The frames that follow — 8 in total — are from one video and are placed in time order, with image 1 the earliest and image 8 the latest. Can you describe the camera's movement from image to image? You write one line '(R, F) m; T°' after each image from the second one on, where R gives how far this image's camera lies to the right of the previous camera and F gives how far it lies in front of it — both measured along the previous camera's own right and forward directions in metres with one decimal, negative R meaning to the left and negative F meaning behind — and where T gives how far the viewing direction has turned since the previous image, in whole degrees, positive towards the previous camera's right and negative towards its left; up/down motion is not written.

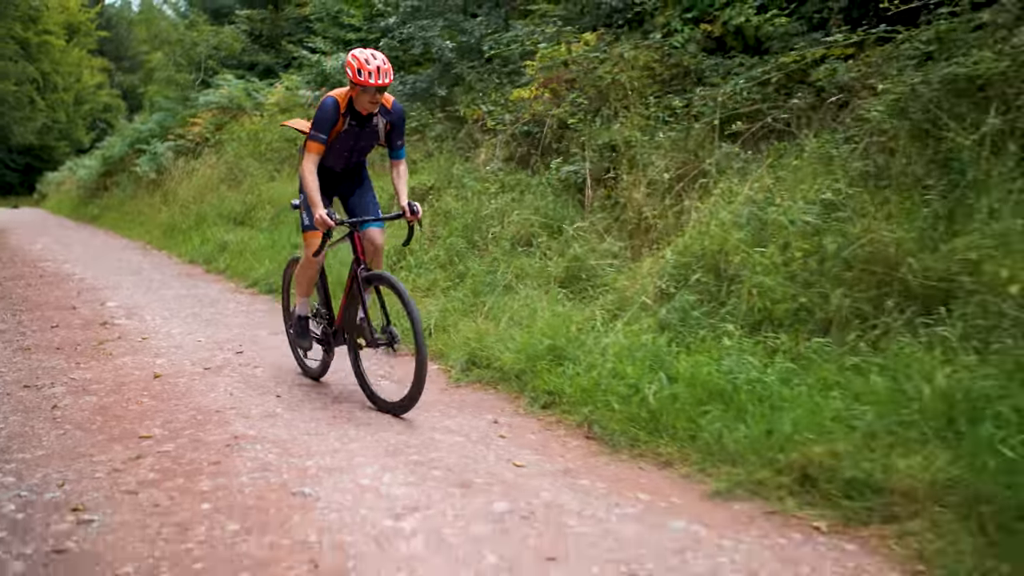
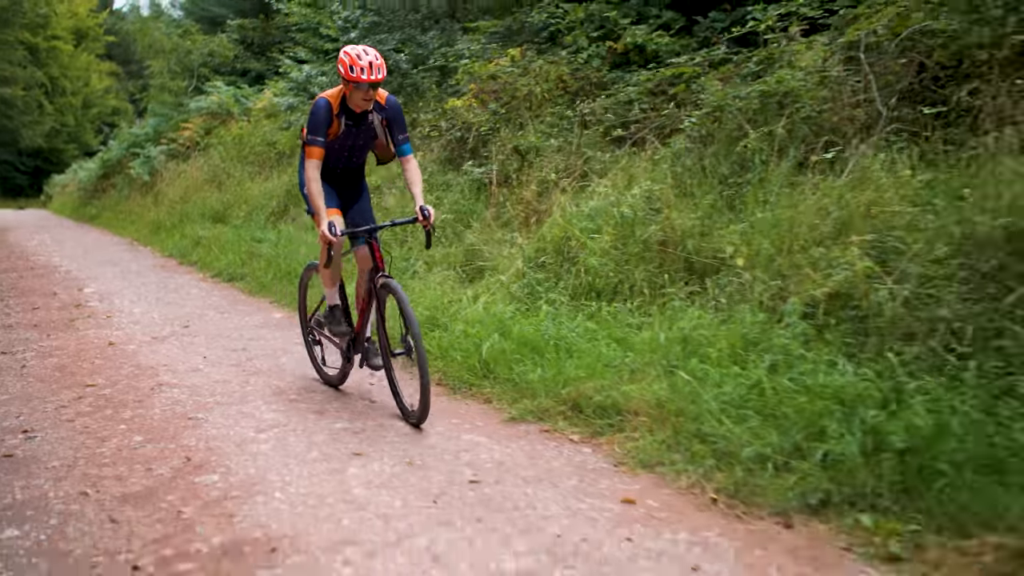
(+0.8, -1.1) m; -1°
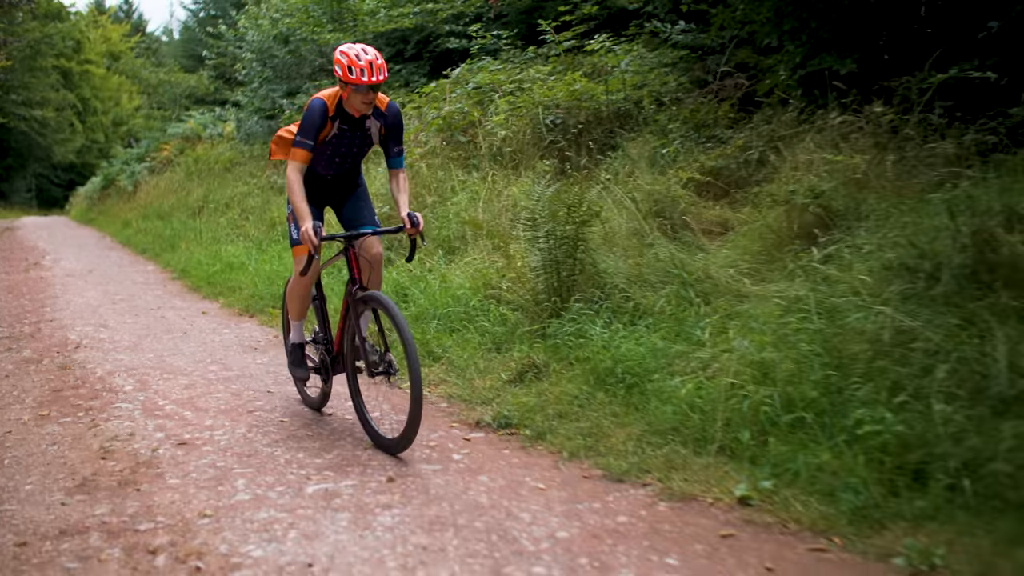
(+3.5, -5.0) m; -2°
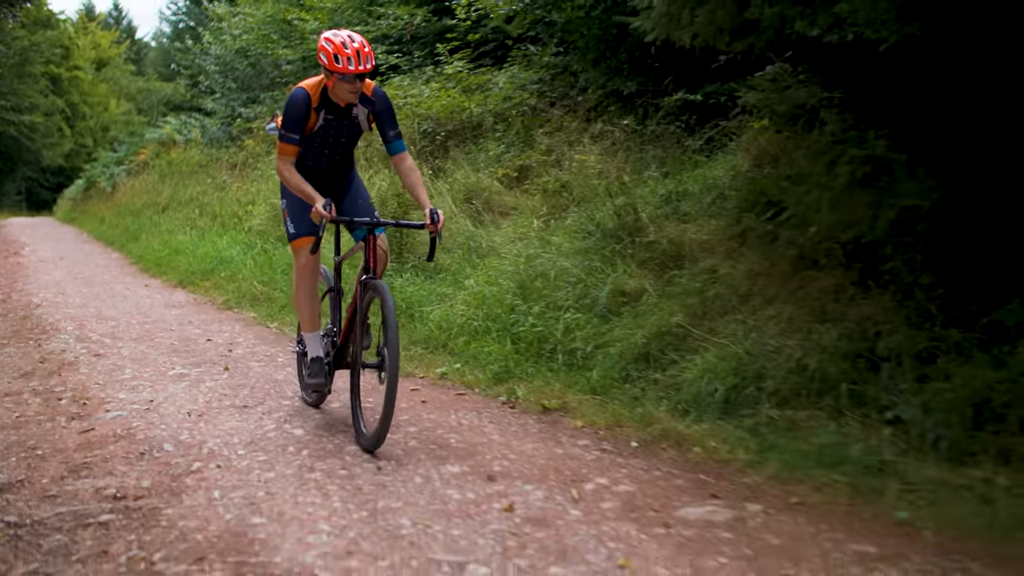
(+1.3, -2.0) m; 0°
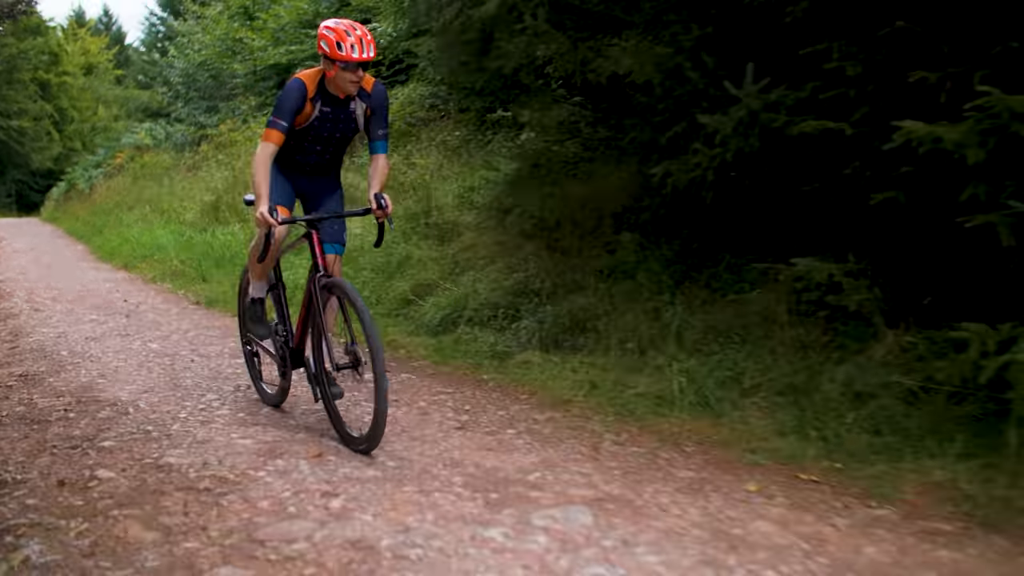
(+1.5, -2.2) m; 0°
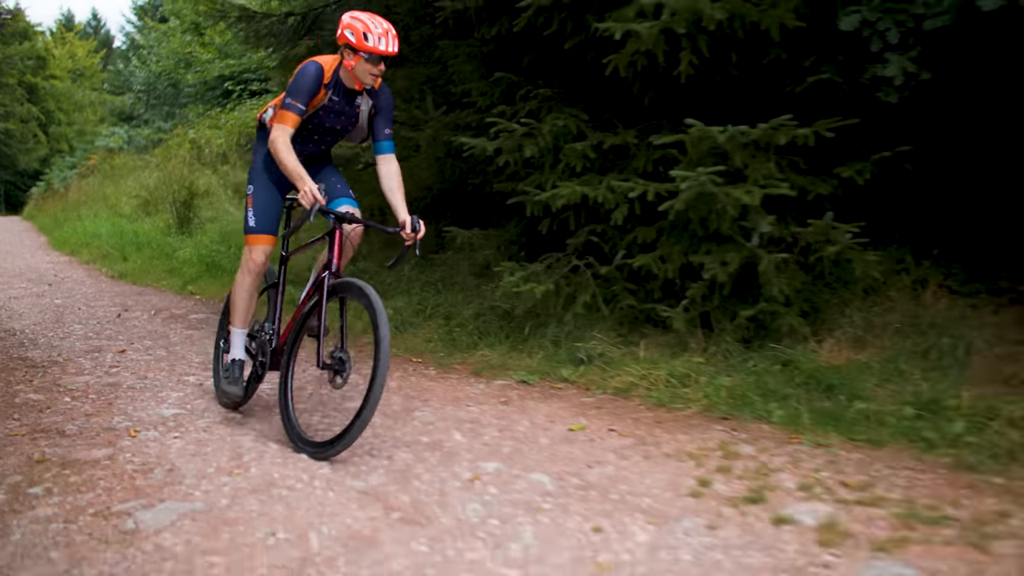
(+1.8, -2.3) m; 0°
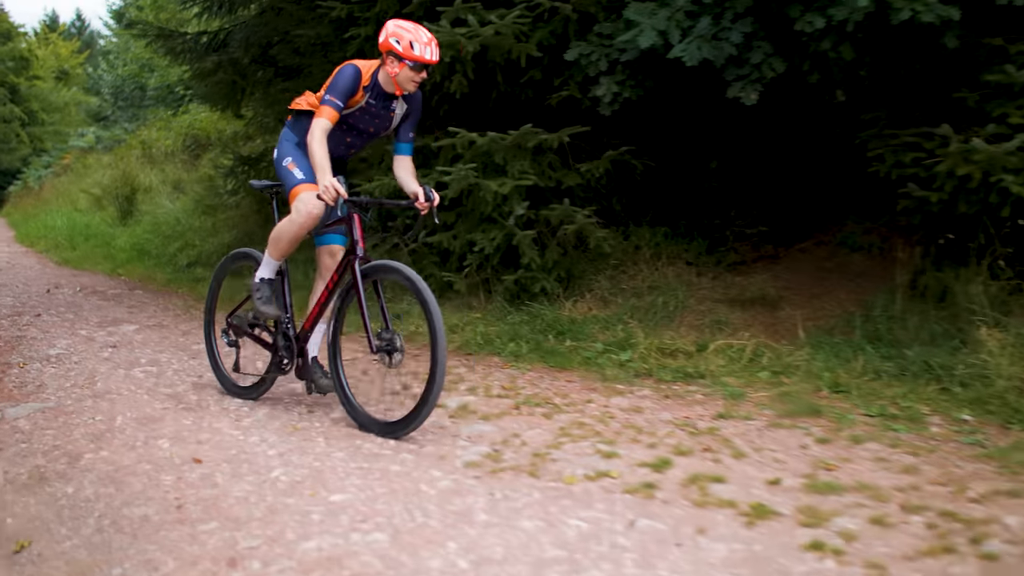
(+1.2, -1.5) m; 0°
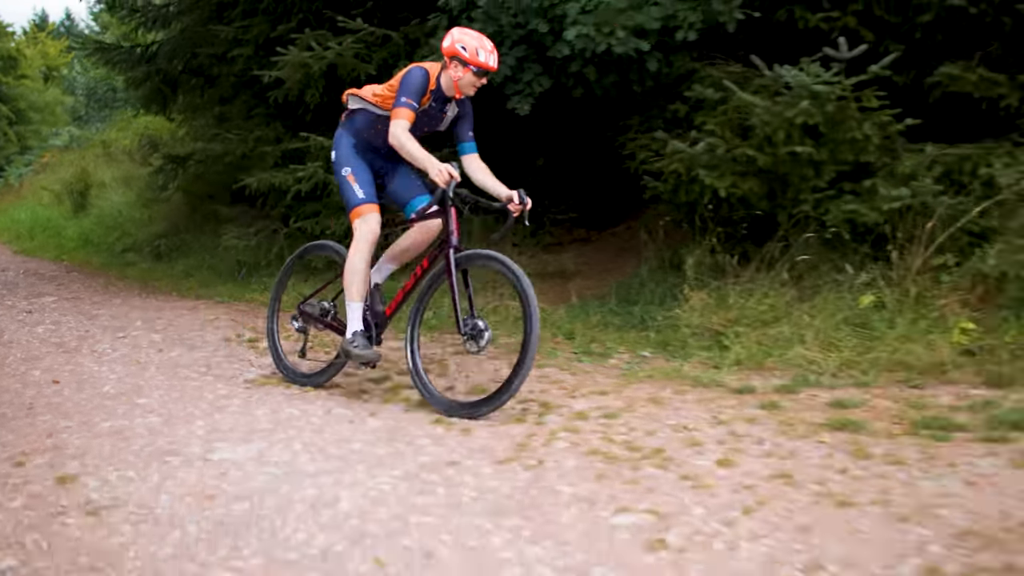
(+1.3, -1.4) m; 0°
